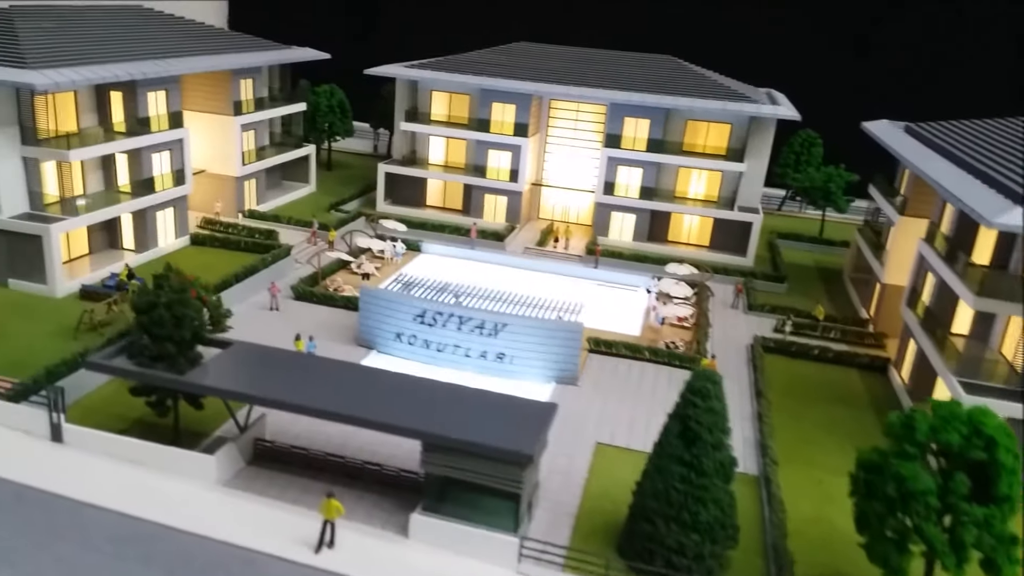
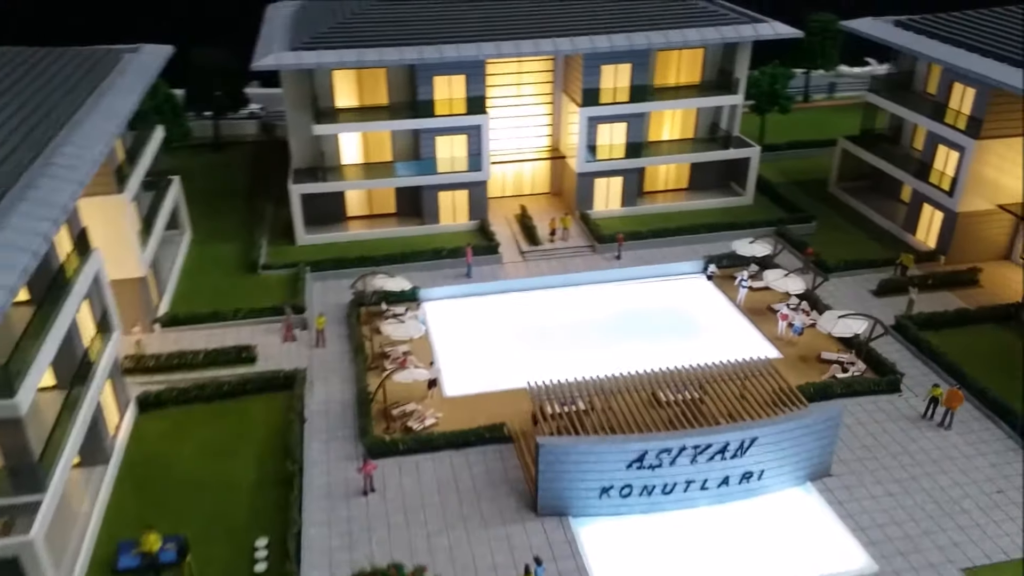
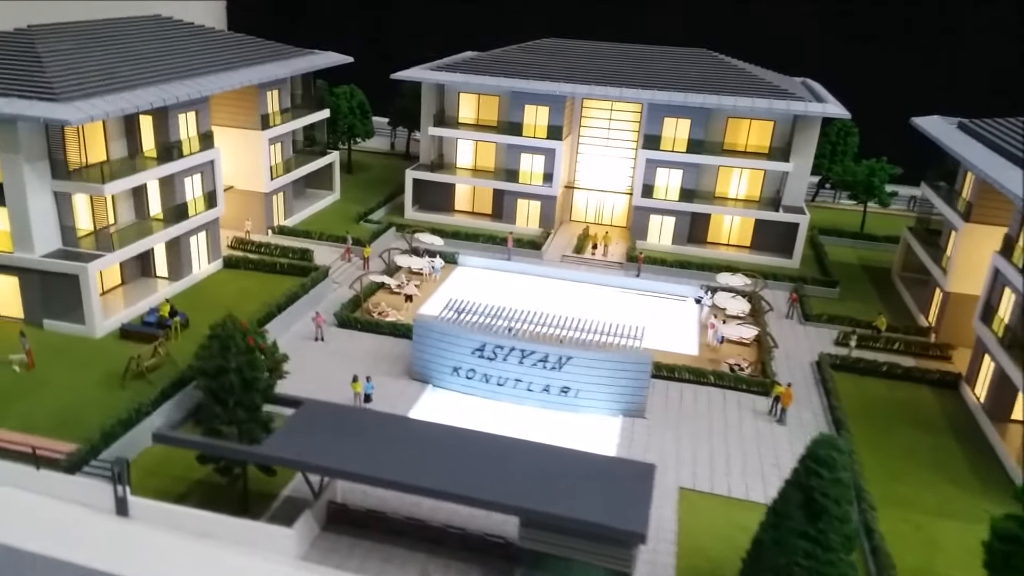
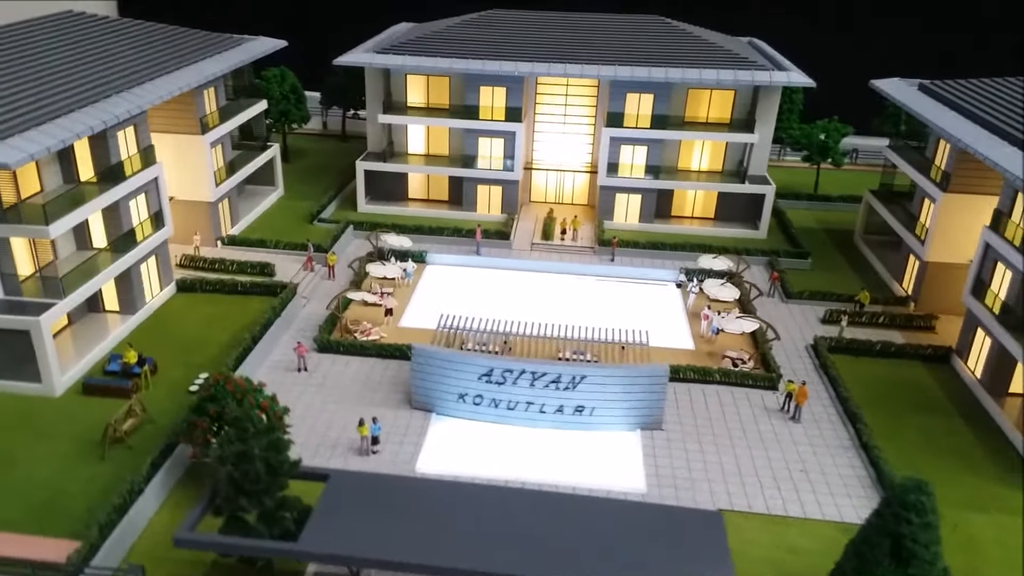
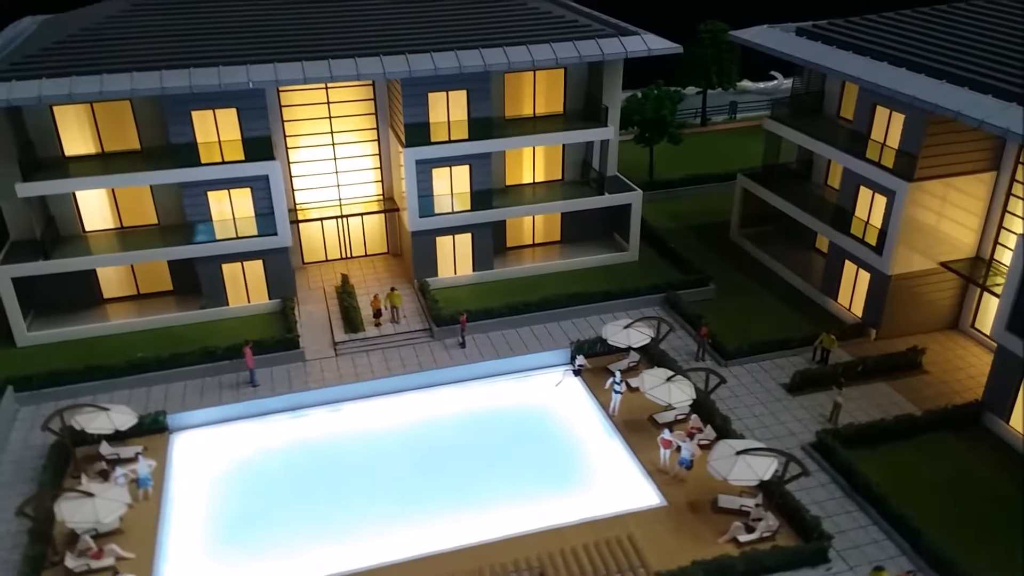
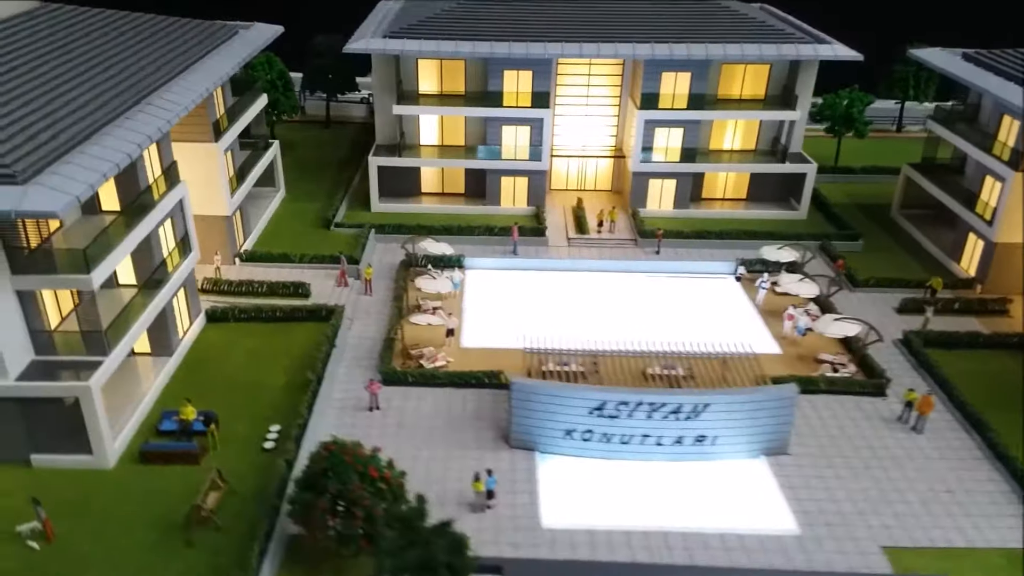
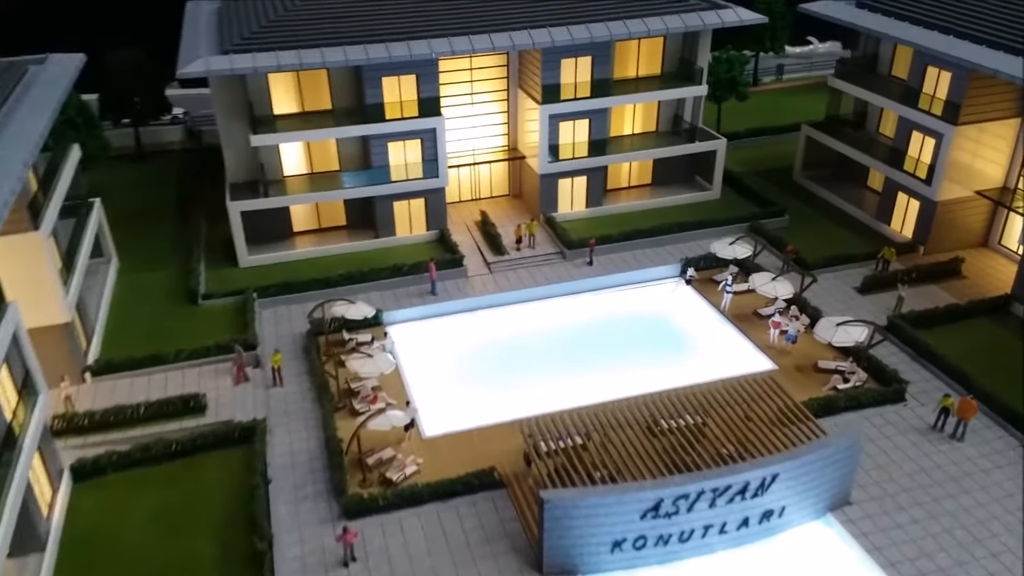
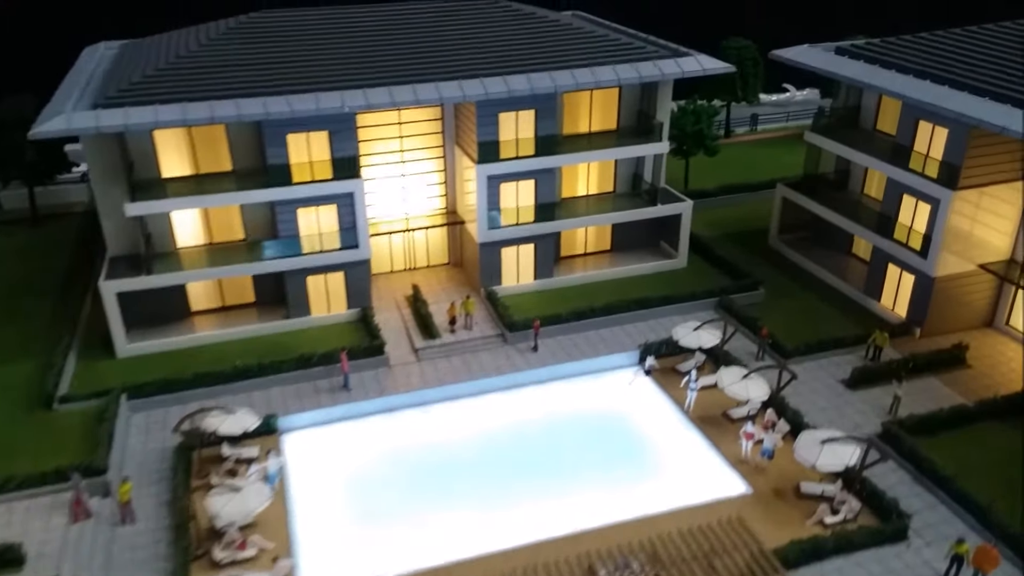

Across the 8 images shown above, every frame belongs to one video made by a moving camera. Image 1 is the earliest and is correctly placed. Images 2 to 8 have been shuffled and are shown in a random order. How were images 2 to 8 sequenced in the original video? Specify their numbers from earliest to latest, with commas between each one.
3, 4, 6, 2, 7, 8, 5
